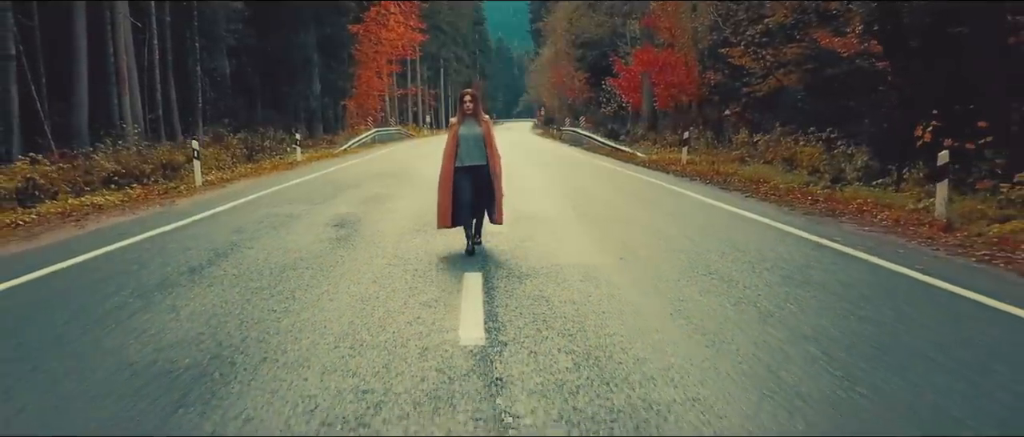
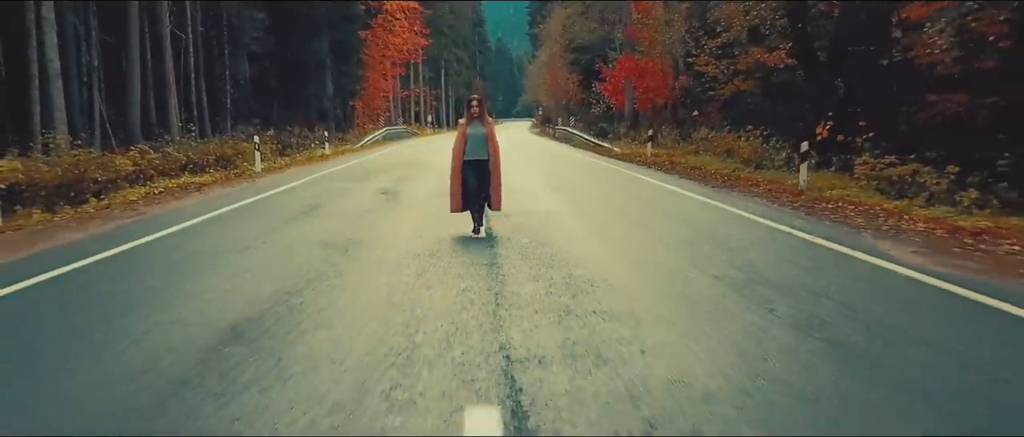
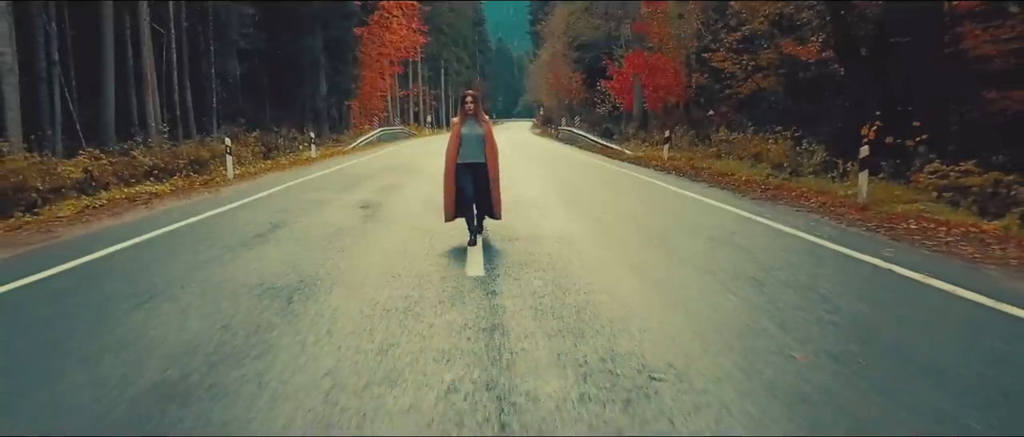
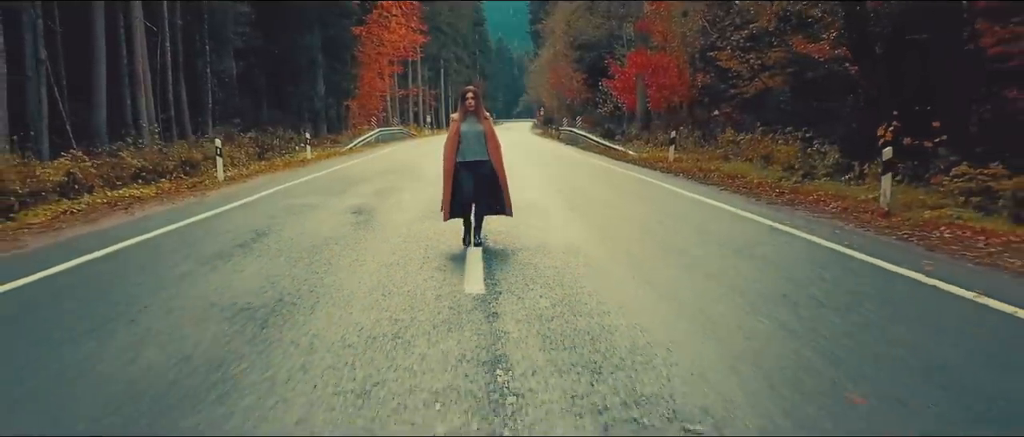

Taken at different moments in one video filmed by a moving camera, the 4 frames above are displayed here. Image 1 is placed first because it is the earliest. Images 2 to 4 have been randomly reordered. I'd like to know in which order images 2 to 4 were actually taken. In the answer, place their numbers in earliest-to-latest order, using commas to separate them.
4, 3, 2
